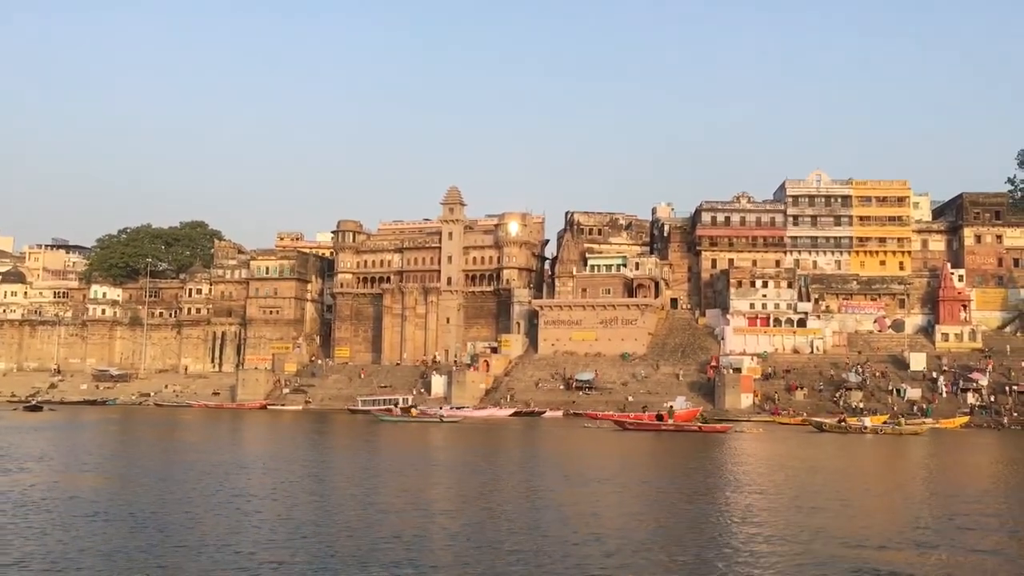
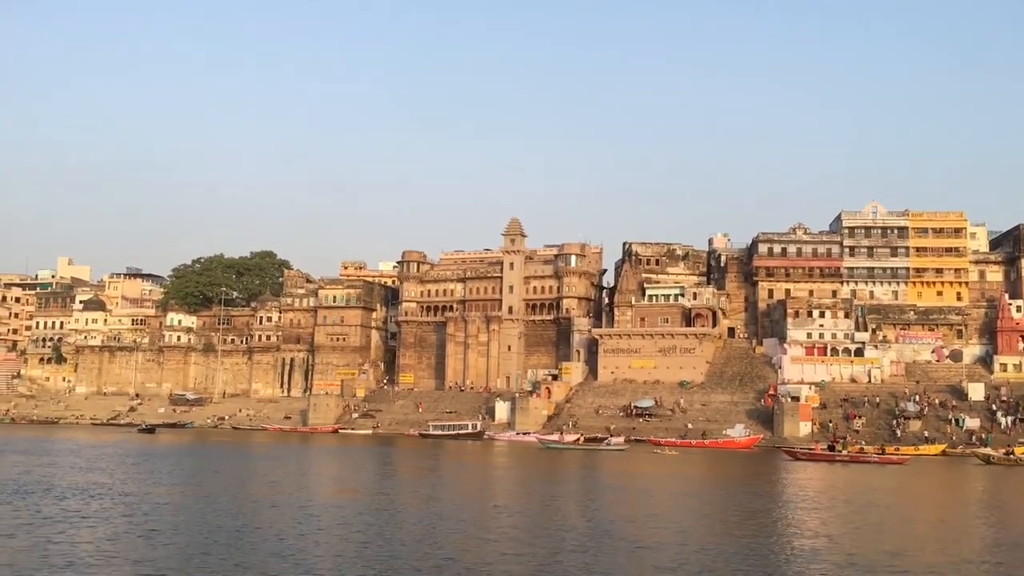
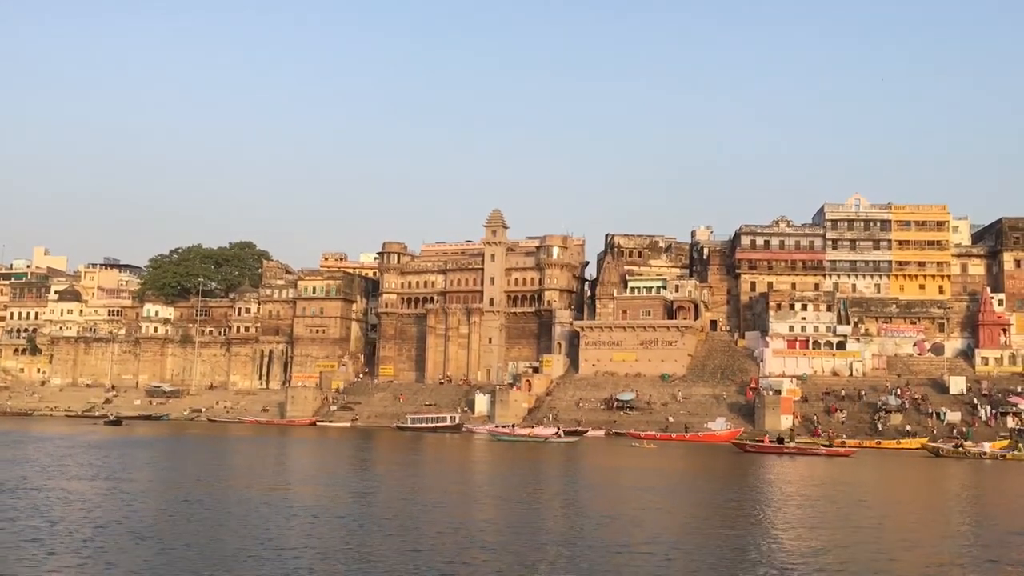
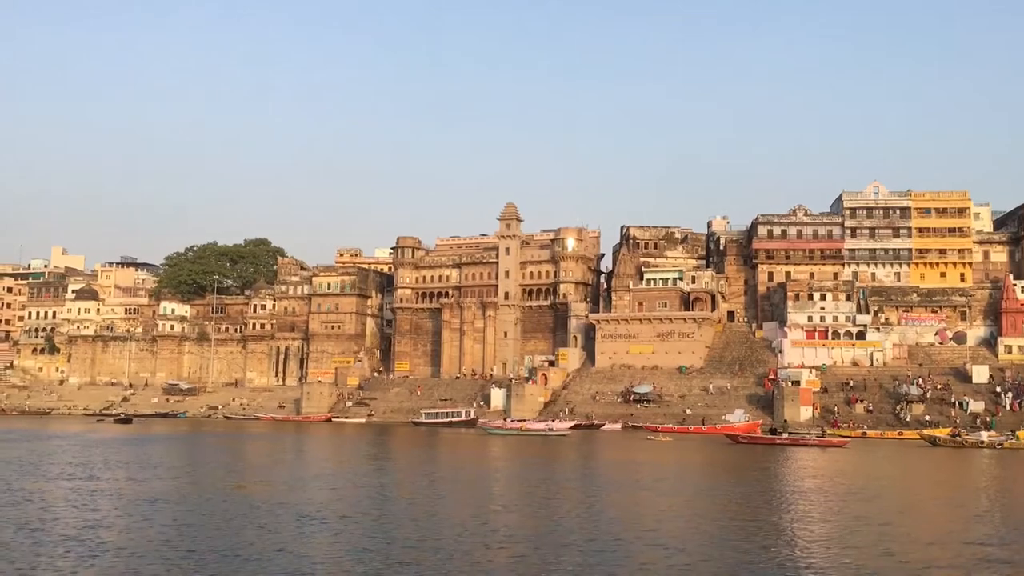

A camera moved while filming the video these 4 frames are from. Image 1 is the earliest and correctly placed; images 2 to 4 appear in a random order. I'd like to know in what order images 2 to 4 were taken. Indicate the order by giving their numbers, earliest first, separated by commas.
4, 3, 2
